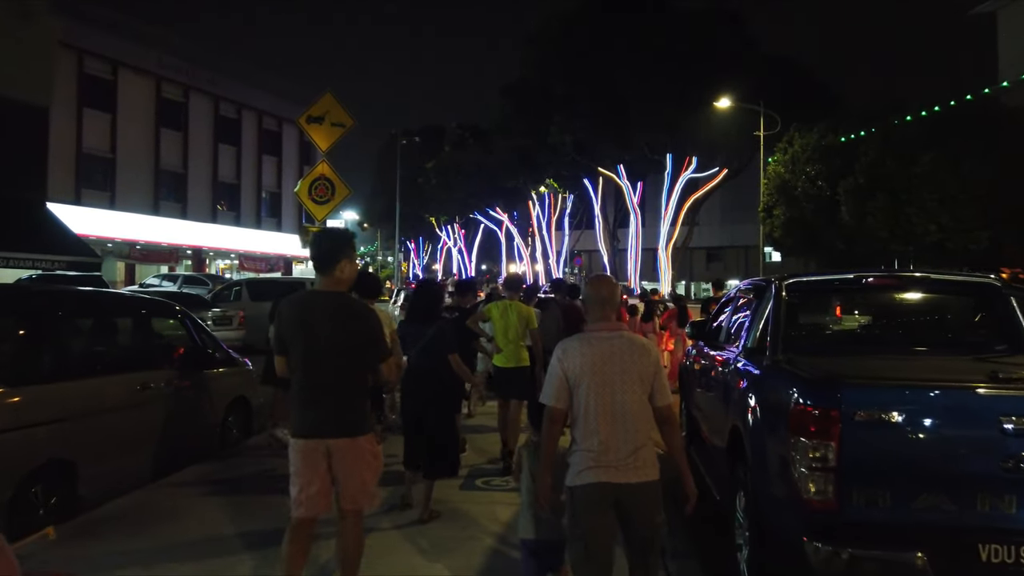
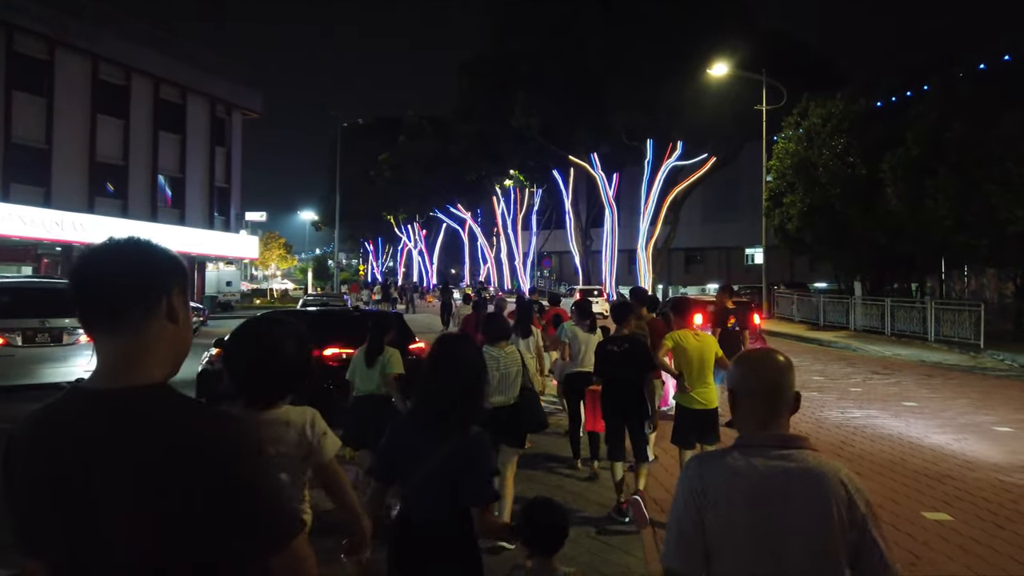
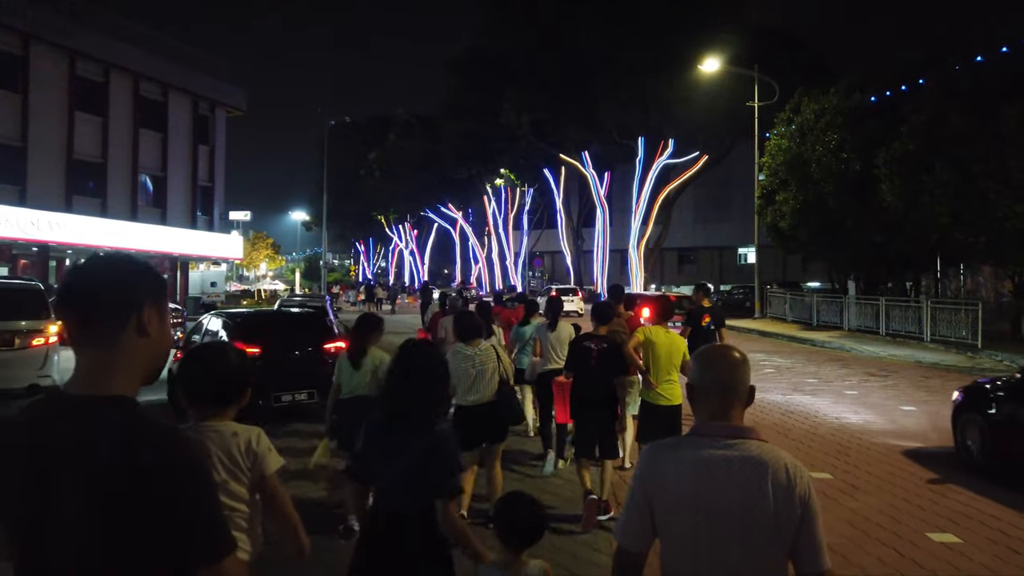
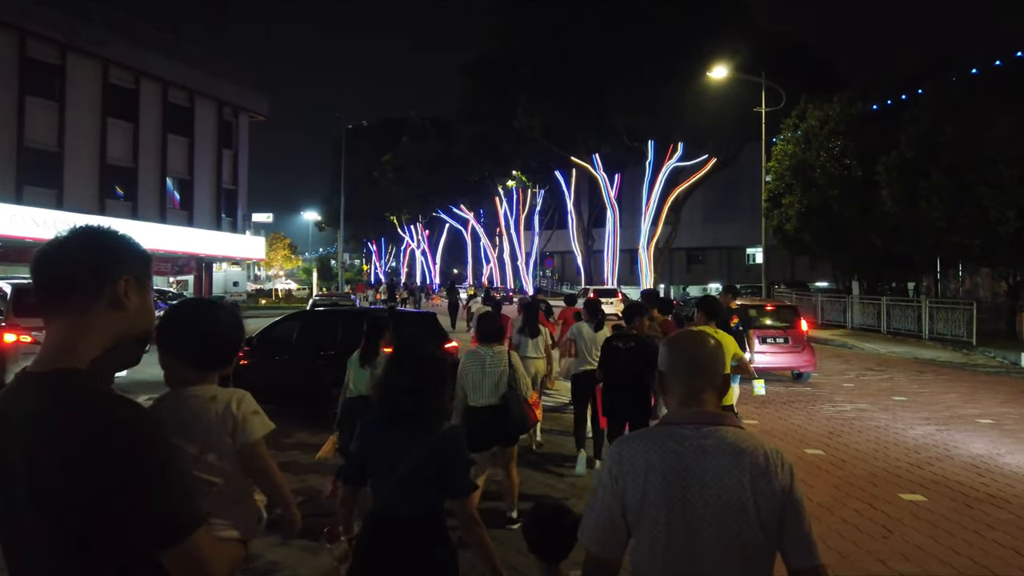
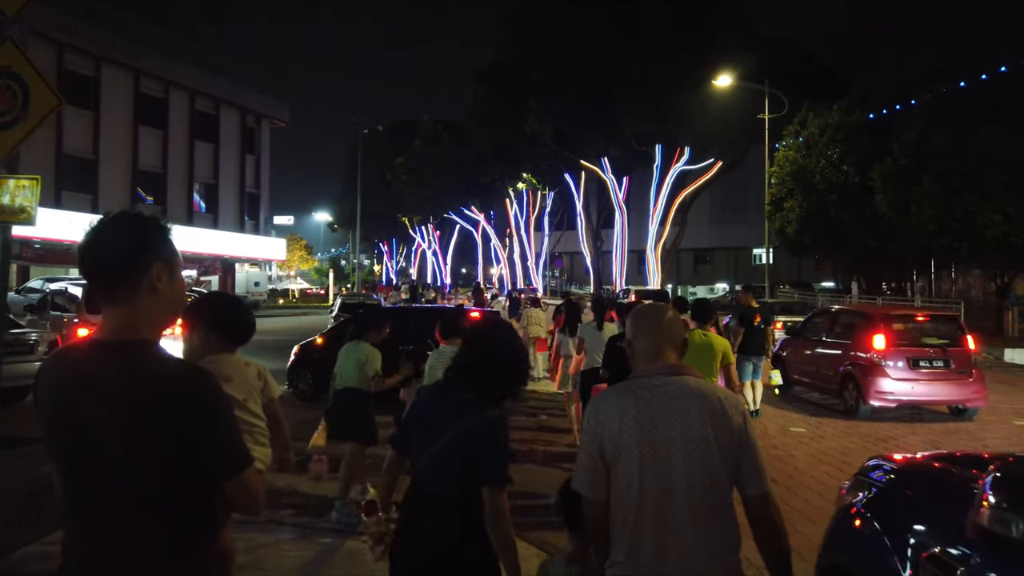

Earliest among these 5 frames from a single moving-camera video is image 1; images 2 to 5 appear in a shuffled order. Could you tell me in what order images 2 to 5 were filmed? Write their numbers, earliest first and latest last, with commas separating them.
5, 4, 2, 3
